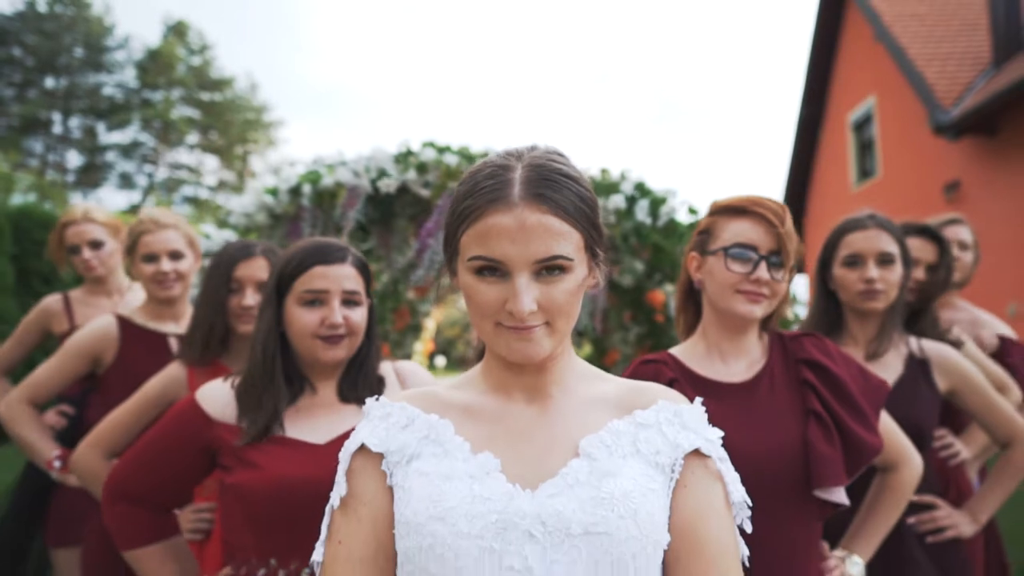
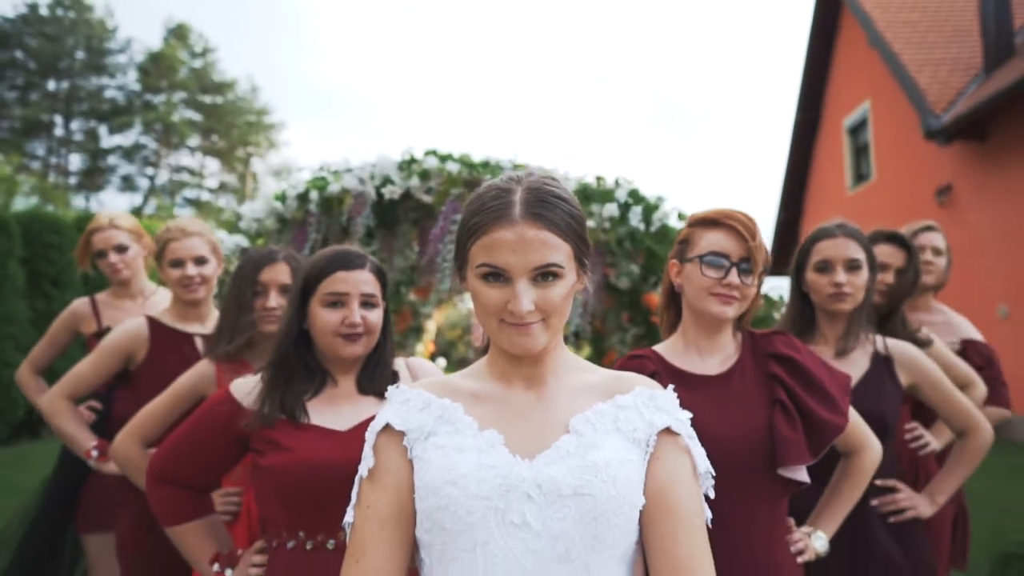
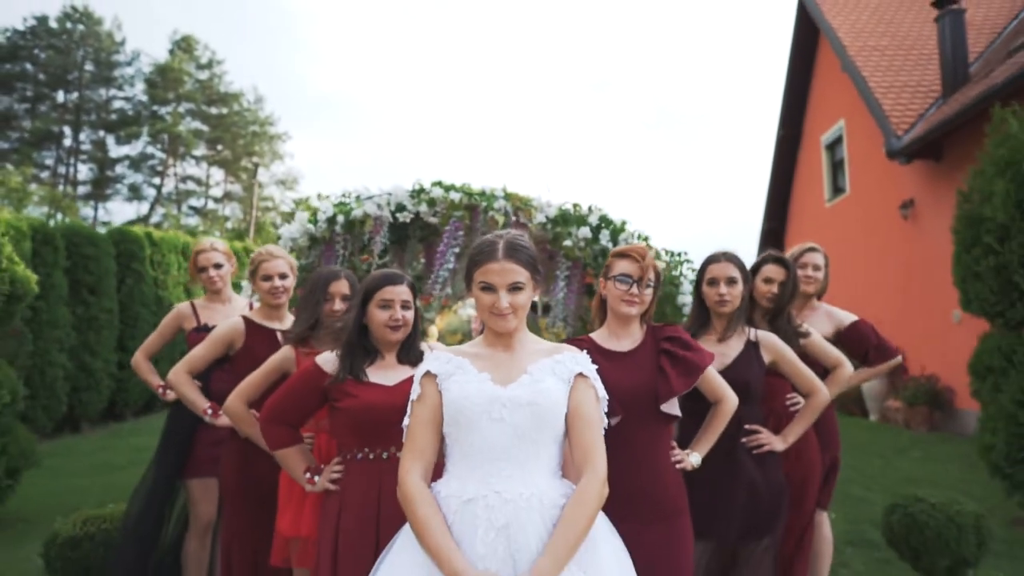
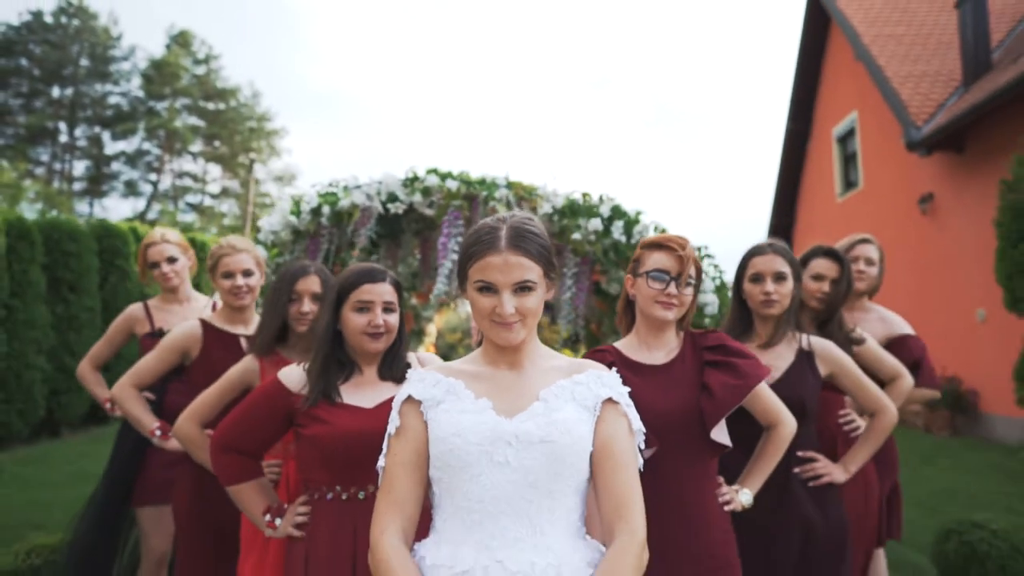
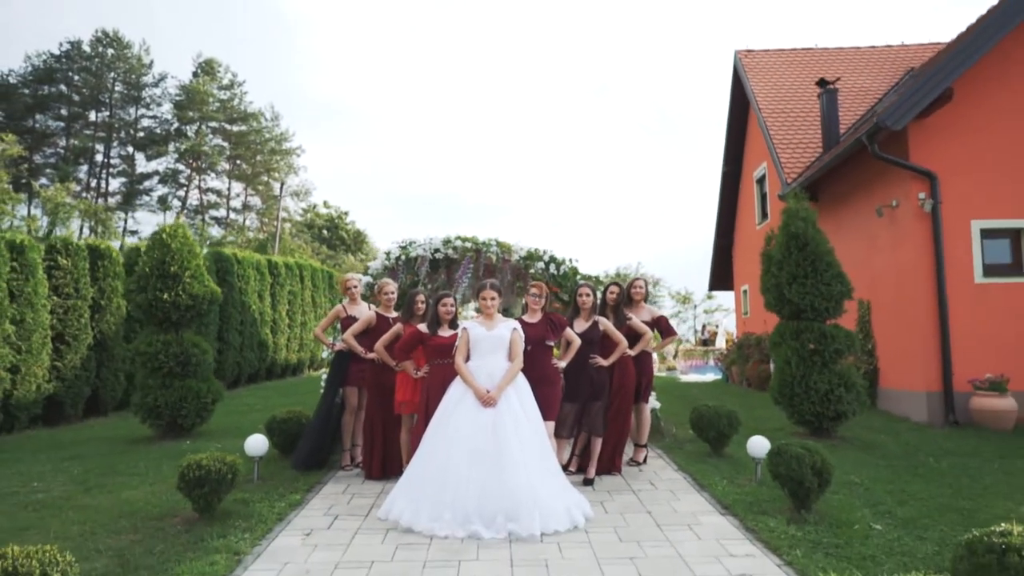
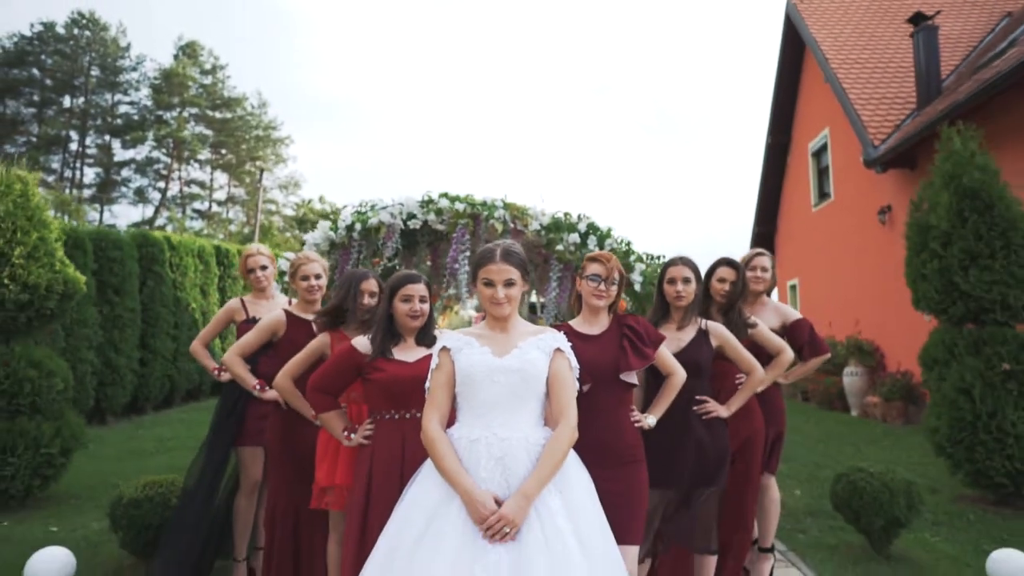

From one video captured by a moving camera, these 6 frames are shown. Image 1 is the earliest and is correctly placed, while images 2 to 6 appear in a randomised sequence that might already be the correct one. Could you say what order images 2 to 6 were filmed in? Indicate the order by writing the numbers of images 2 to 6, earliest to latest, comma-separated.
2, 4, 3, 6, 5
